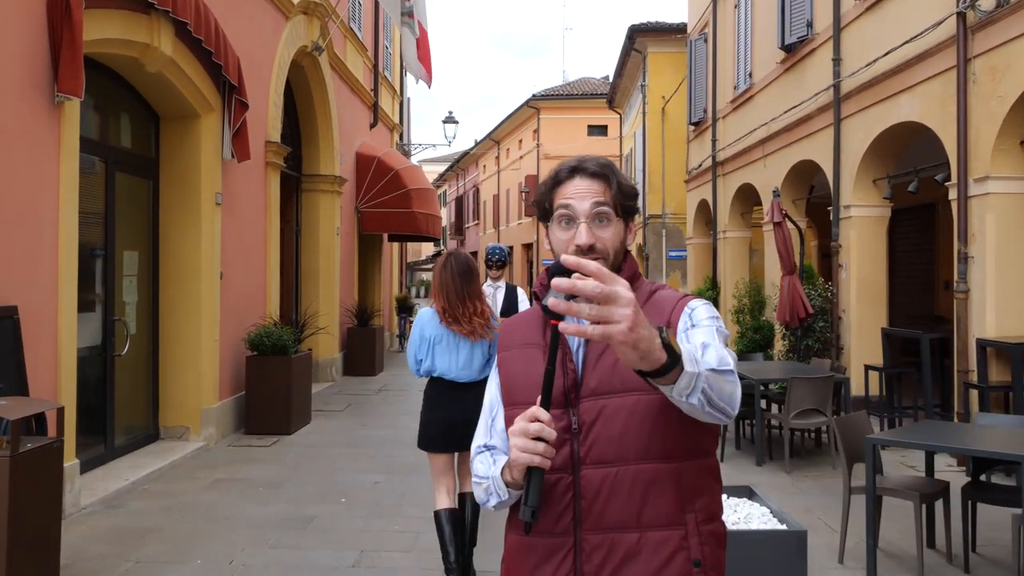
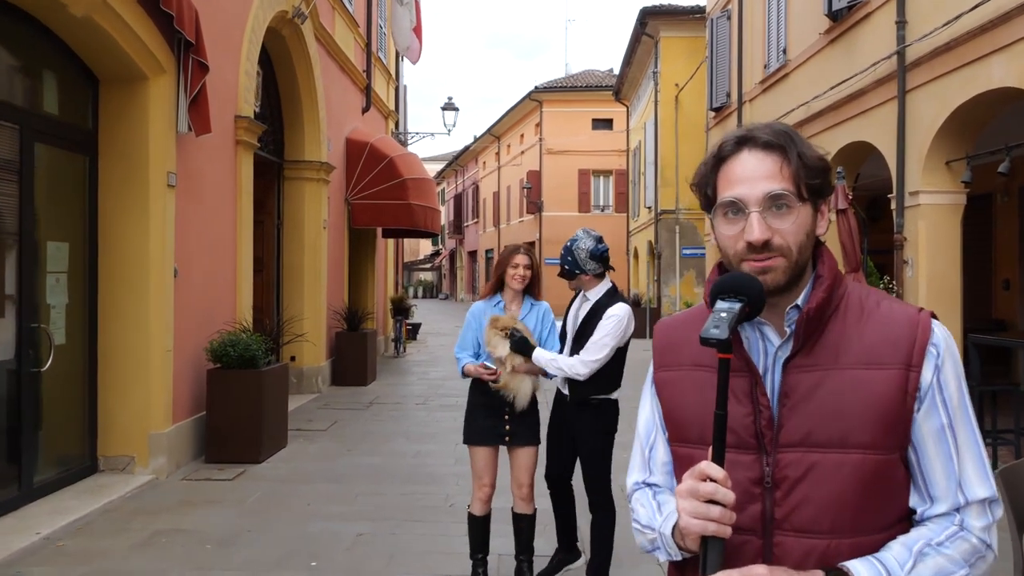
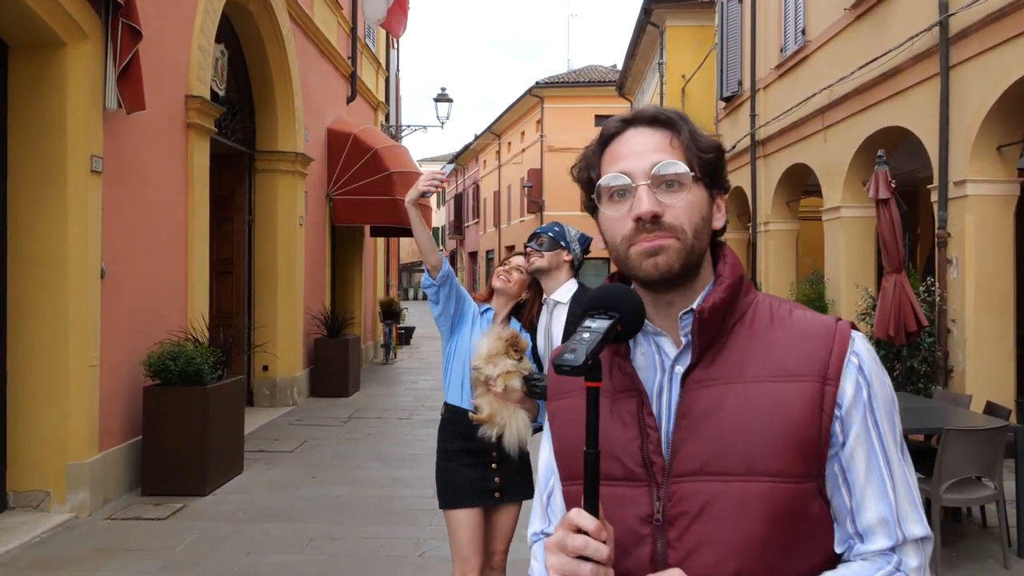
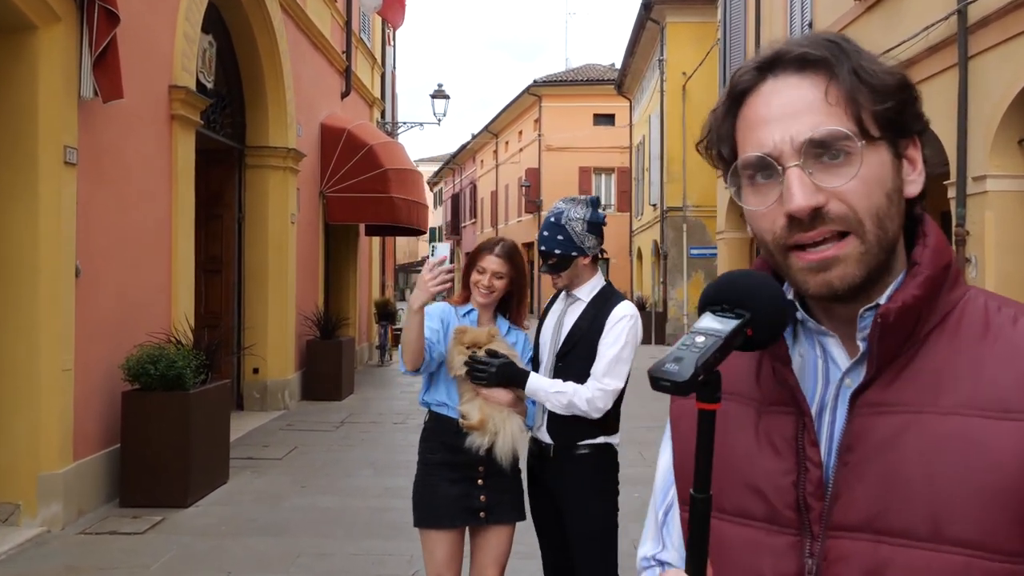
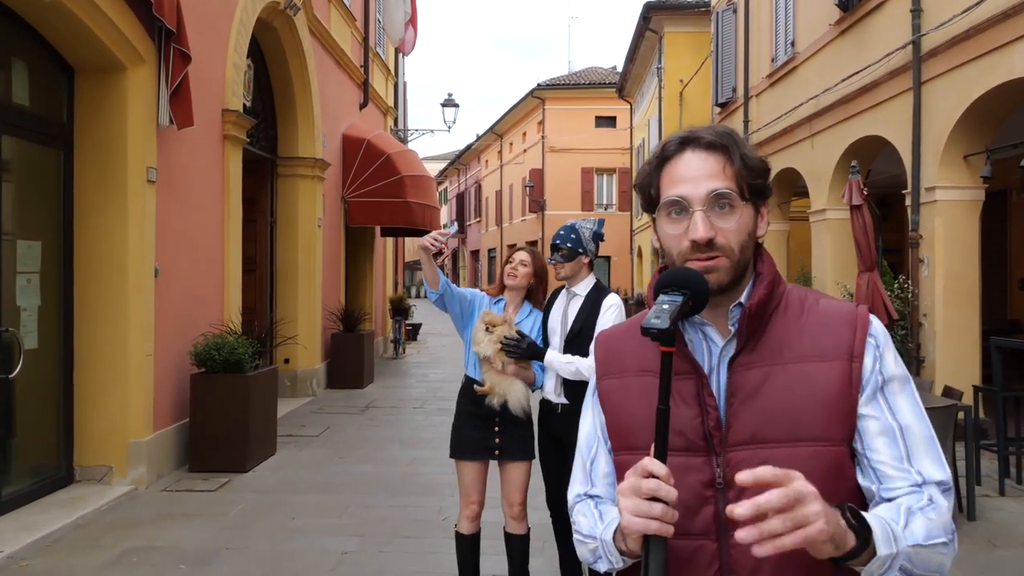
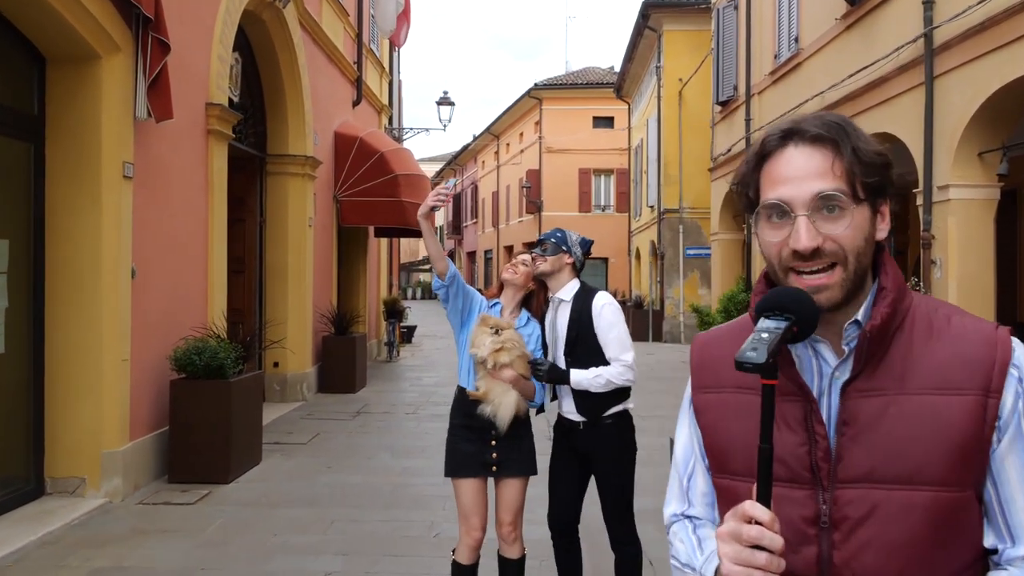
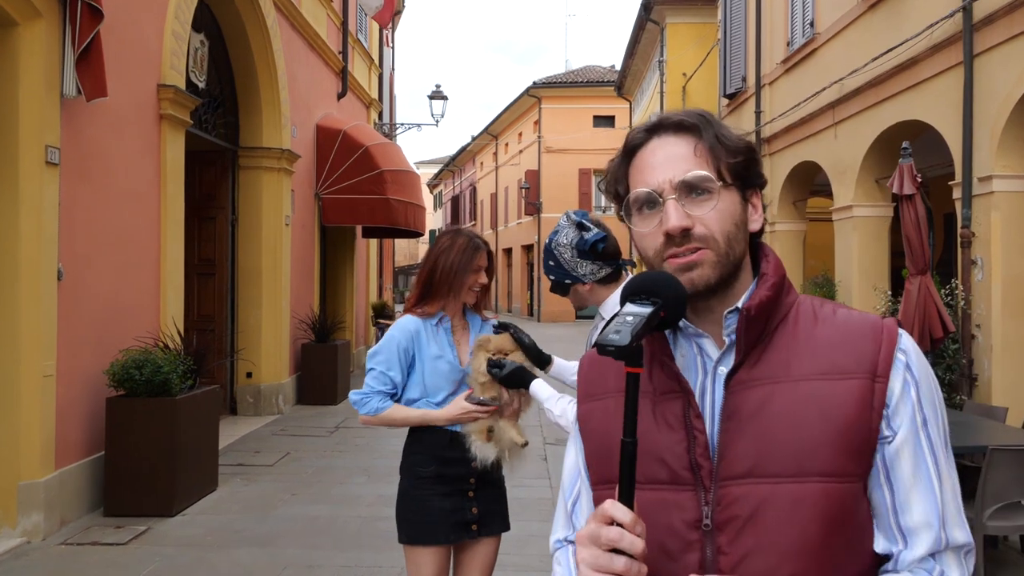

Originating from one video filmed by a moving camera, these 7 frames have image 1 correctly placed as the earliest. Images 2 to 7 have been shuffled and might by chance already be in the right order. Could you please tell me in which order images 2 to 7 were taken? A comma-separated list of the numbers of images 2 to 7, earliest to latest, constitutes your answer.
2, 5, 6, 3, 4, 7
